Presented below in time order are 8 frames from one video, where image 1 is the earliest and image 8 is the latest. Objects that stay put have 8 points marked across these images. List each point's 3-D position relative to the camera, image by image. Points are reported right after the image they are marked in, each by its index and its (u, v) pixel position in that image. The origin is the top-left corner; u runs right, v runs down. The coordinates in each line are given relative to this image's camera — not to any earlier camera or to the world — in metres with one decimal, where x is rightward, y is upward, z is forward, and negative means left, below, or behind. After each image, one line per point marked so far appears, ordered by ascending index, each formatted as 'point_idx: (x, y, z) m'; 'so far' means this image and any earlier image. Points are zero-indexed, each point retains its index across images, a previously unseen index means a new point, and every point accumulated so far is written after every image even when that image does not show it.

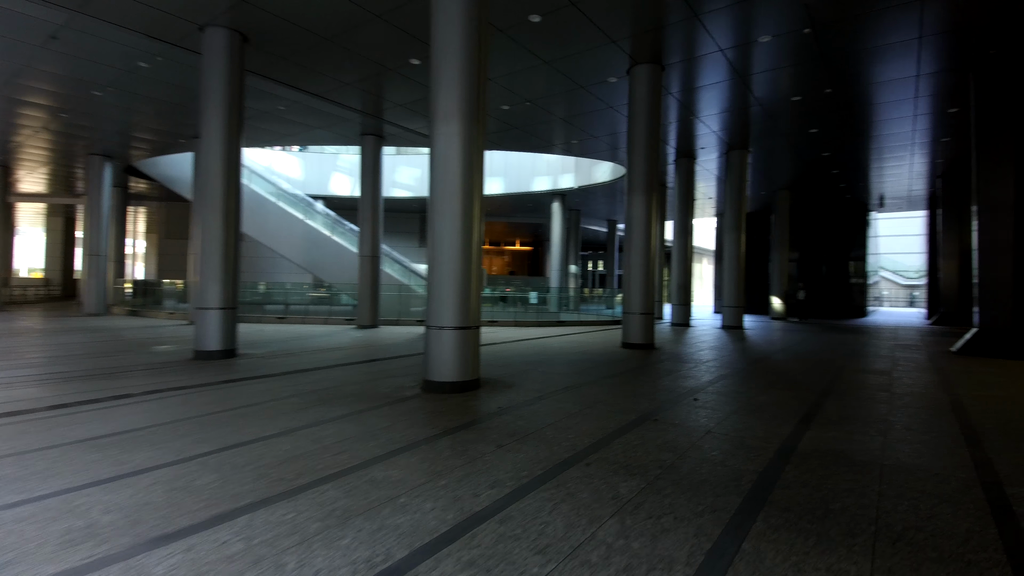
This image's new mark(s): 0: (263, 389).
0: (-3.6, -1.5, +7.0) m
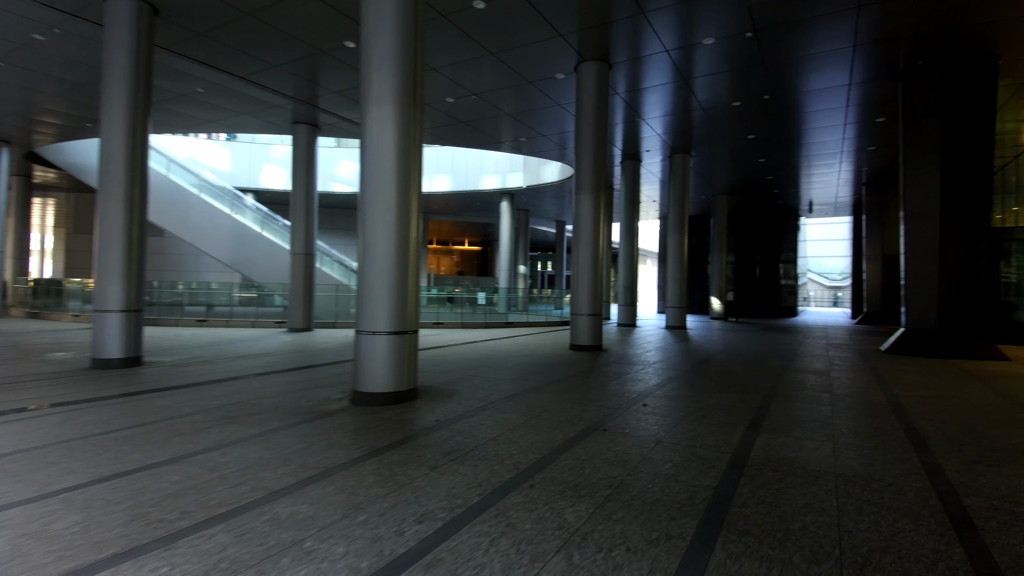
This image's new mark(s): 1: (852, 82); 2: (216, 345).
0: (-4.4, -1.5, +6.1) m
1: (+8.0, +4.9, +11.5) m
2: (-7.7, -1.5, +12.4) m
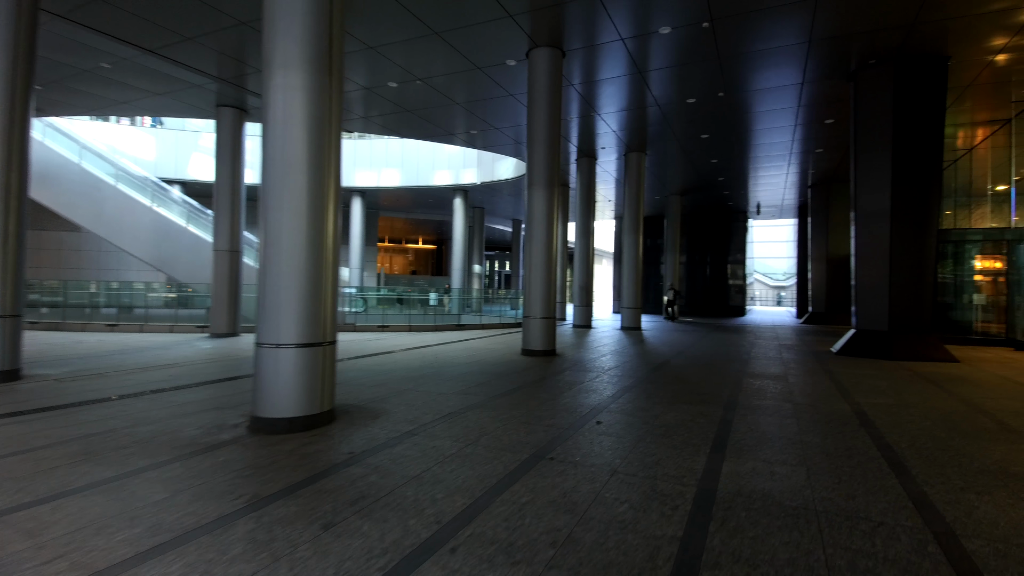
0: (-5.1, -1.5, +4.9) m
1: (+6.8, +4.9, +11.4) m
2: (-8.9, -1.5, +10.9) m
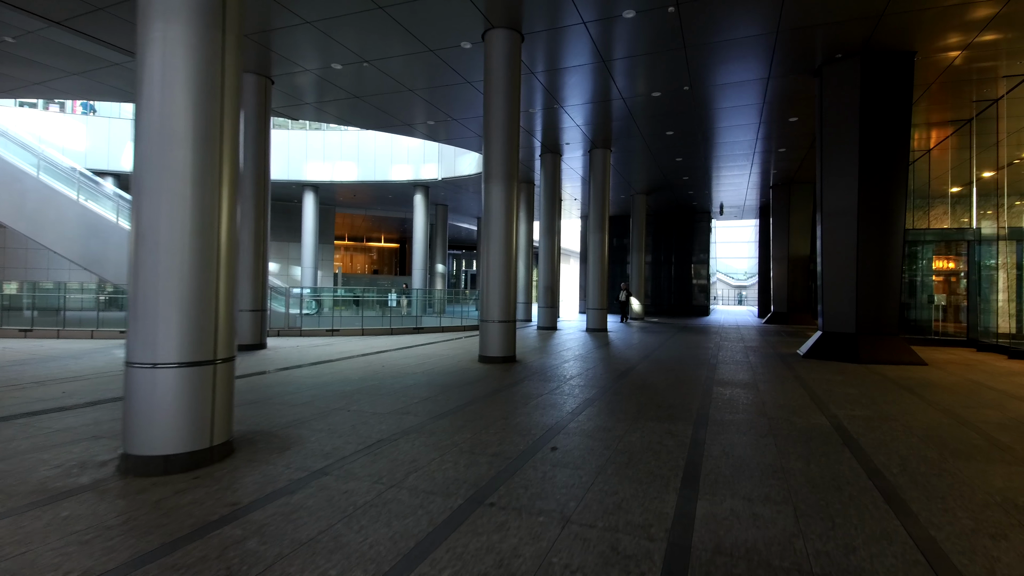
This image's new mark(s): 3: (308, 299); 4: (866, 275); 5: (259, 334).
0: (-5.6, -1.6, +3.8) m
1: (+5.8, +4.9, +11.0) m
2: (-9.8, -1.5, +9.5) m
3: (-6.8, -0.4, +16.0) m
4: (+7.3, +0.3, +9.9) m
5: (-6.3, -1.1, +11.7) m
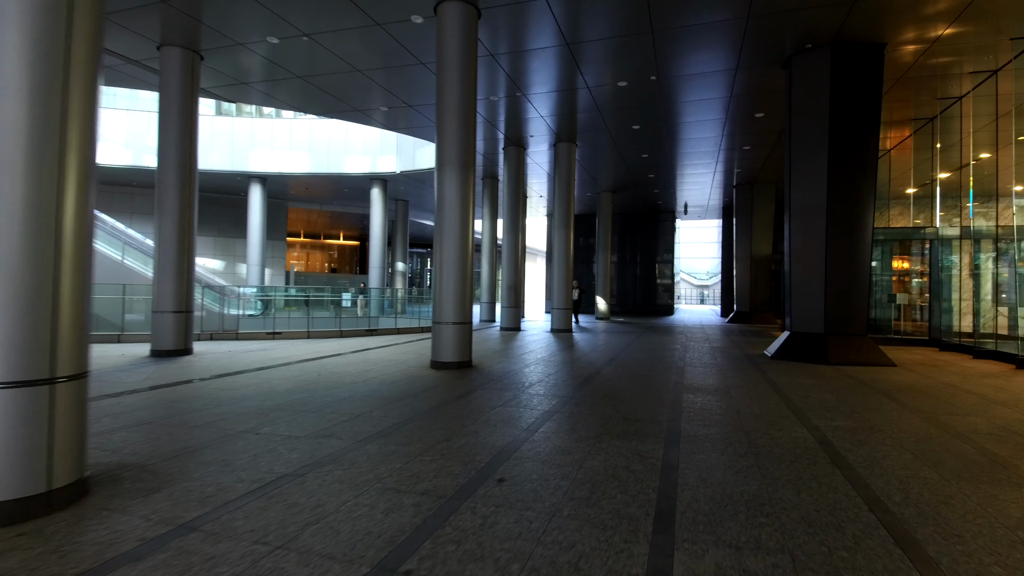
0: (-6.0, -1.5, +2.6) m
1: (+4.9, +4.9, +10.6) m
2: (-10.6, -1.5, +8.1) m
3: (-8.0, -0.3, +14.7) m
4: (+6.5, +0.3, +9.6) m
5: (-7.2, -1.1, +10.5) m
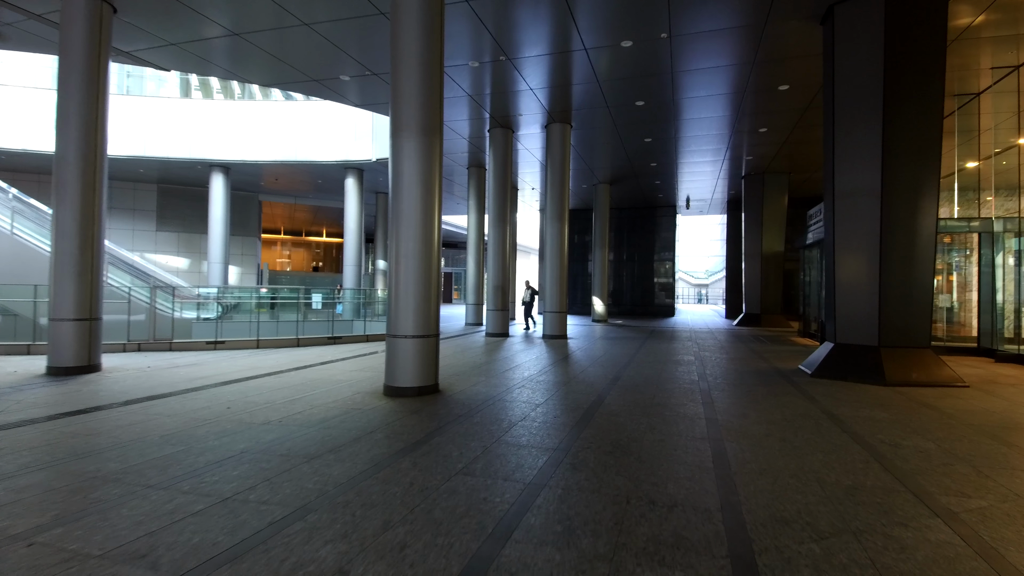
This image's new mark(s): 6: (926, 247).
0: (-6.3, -1.6, +0.7) m
1: (+4.6, +4.9, +8.8) m
2: (-10.9, -1.5, +6.1) m
3: (-8.4, -0.4, +12.8) m
4: (+6.2, +0.3, +7.8) m
5: (-7.6, -1.1, +8.5) m
6: (+6.7, +0.7, +7.7) m
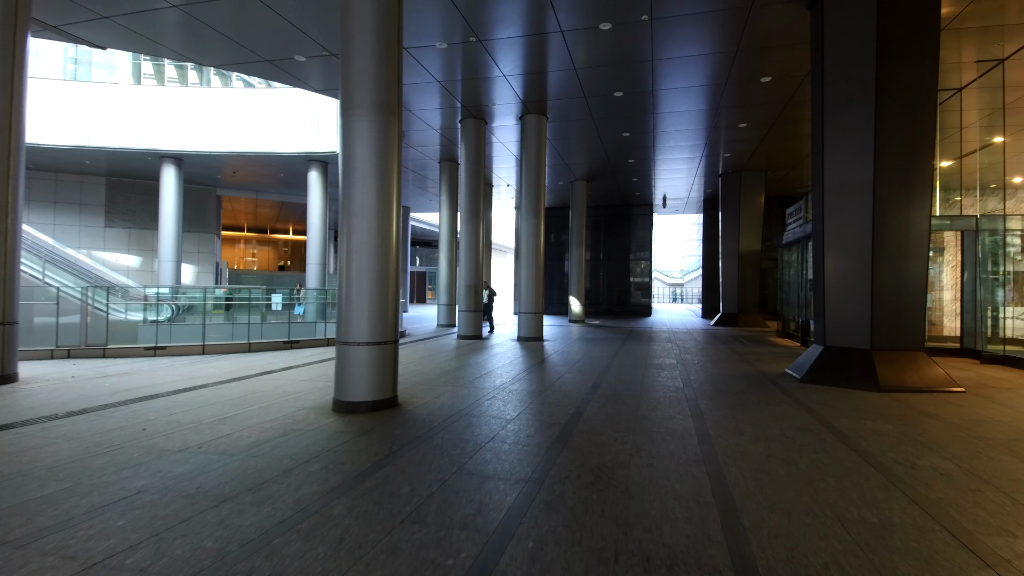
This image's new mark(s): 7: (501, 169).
0: (-6.3, -1.6, -0.3) m
1: (+4.1, +4.9, +8.3) m
2: (-11.3, -1.5, +4.8) m
3: (-9.0, -0.4, +11.6) m
4: (+5.7, +0.3, +7.4) m
5: (-8.0, -1.1, +7.5) m
6: (+6.2, +0.7, +7.3) m
7: (-0.7, +4.9, +19.7) m
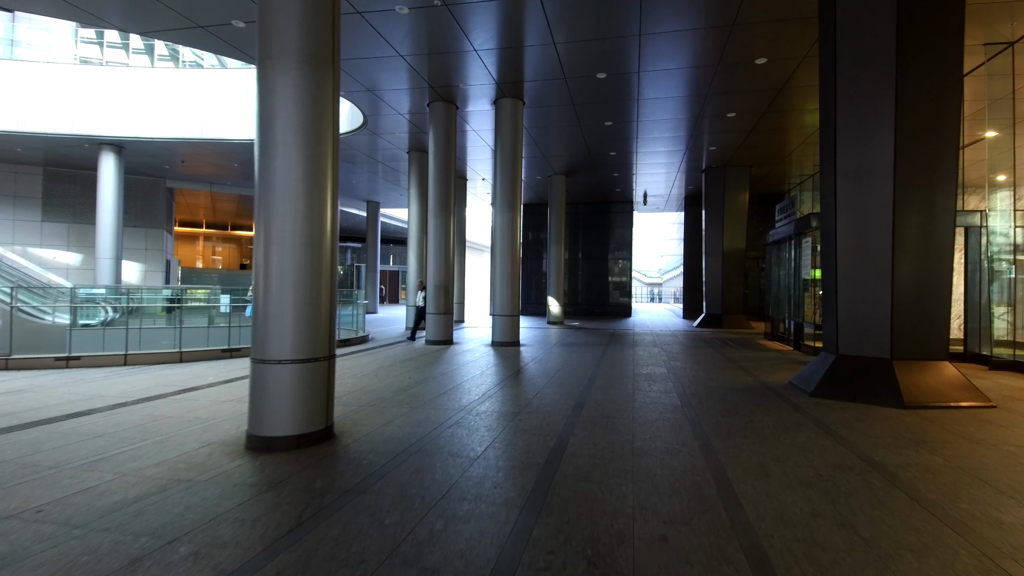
0: (-6.4, -1.6, -1.7) m
1: (+3.6, +4.9, +7.3) m
2: (-11.5, -1.6, +3.2) m
3: (-9.6, -0.4, +10.1) m
4: (+5.3, +0.2, +6.5) m
5: (-8.4, -1.2, +6.0) m
6: (+5.8, +0.7, +6.5) m
7: (-1.6, +4.9, +18.5) m
